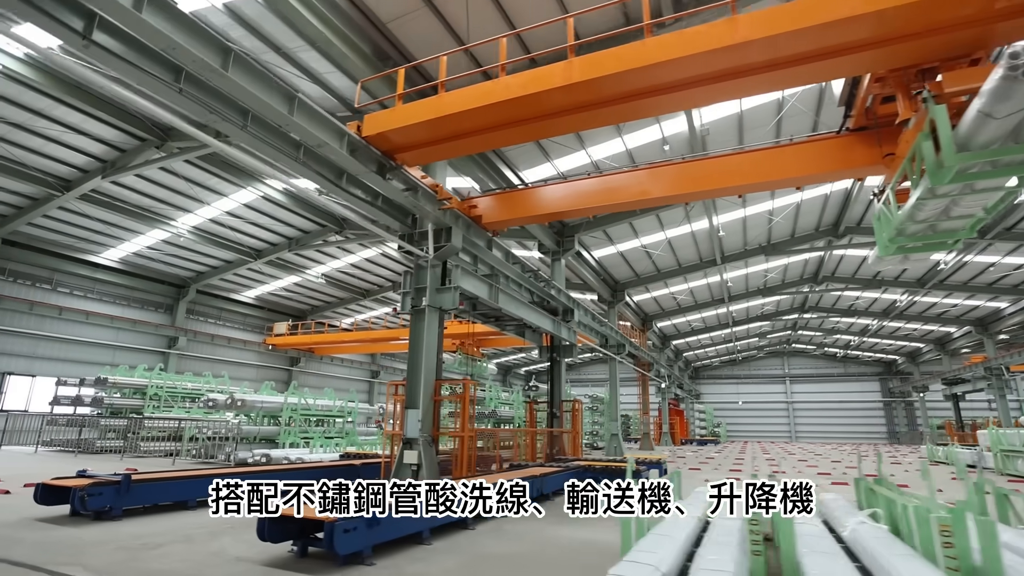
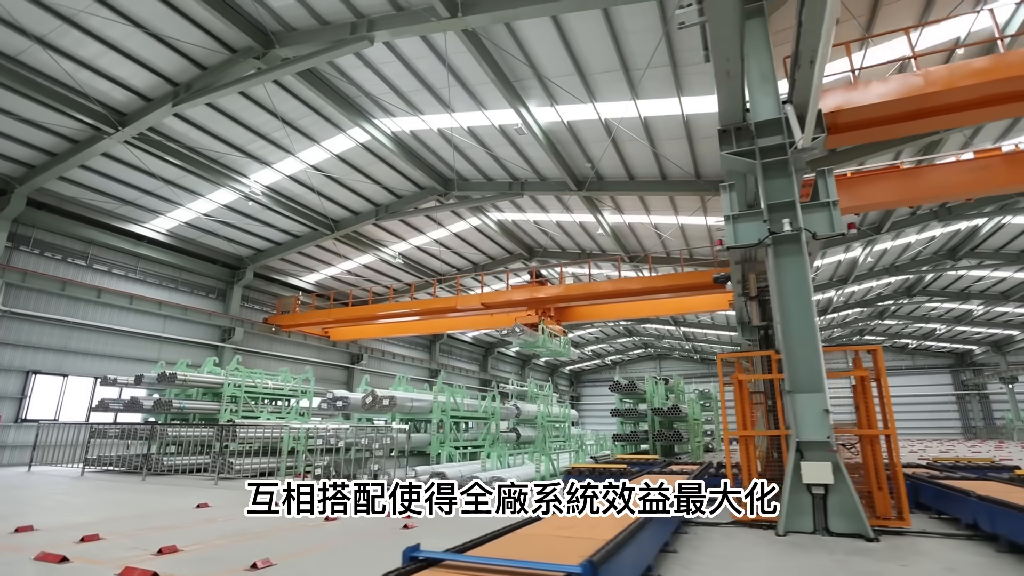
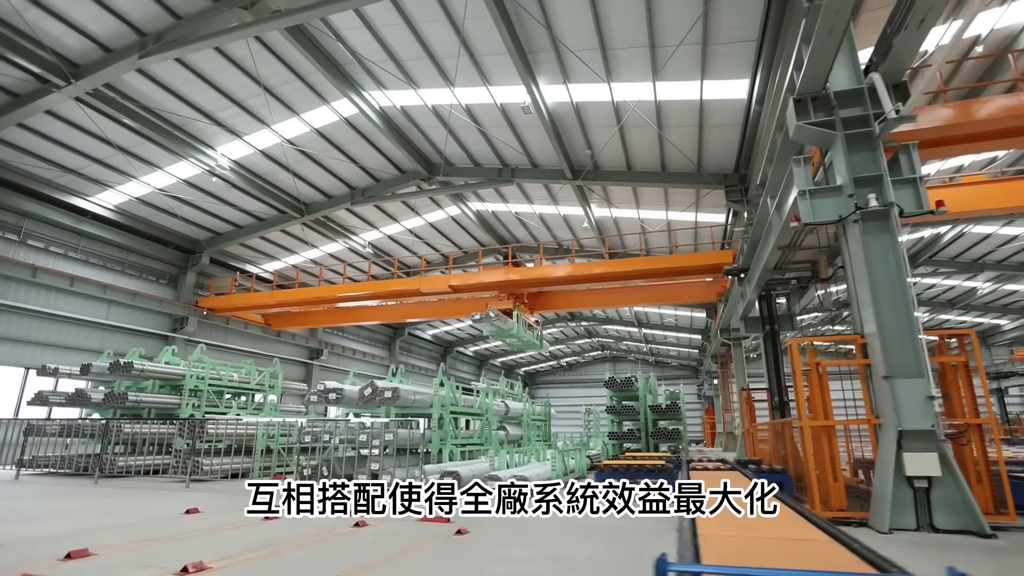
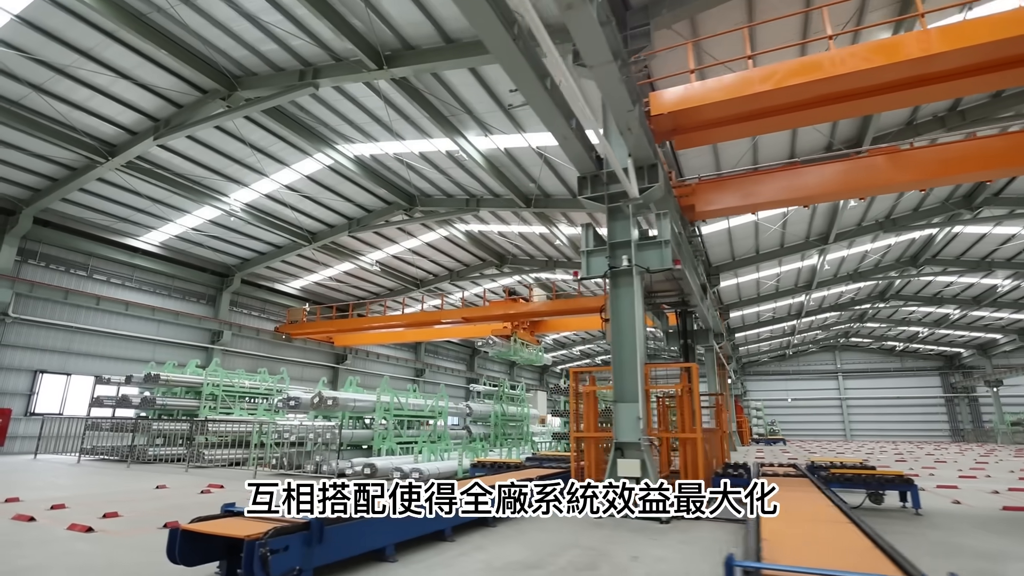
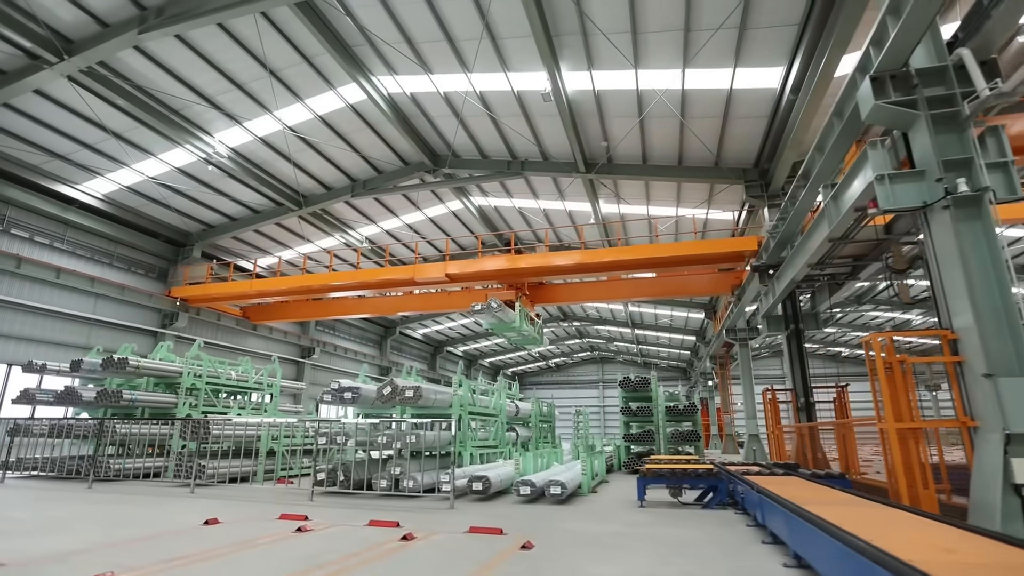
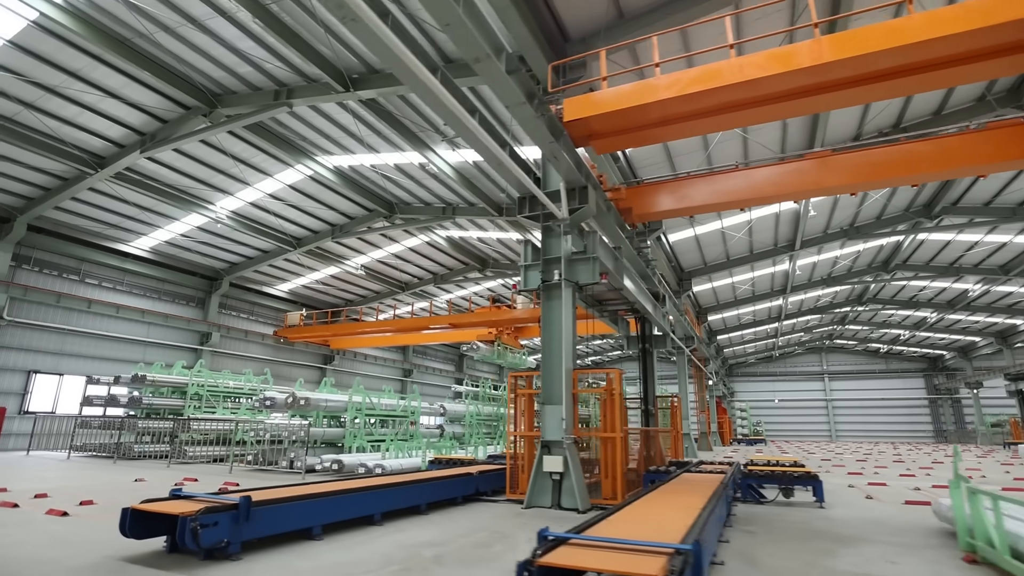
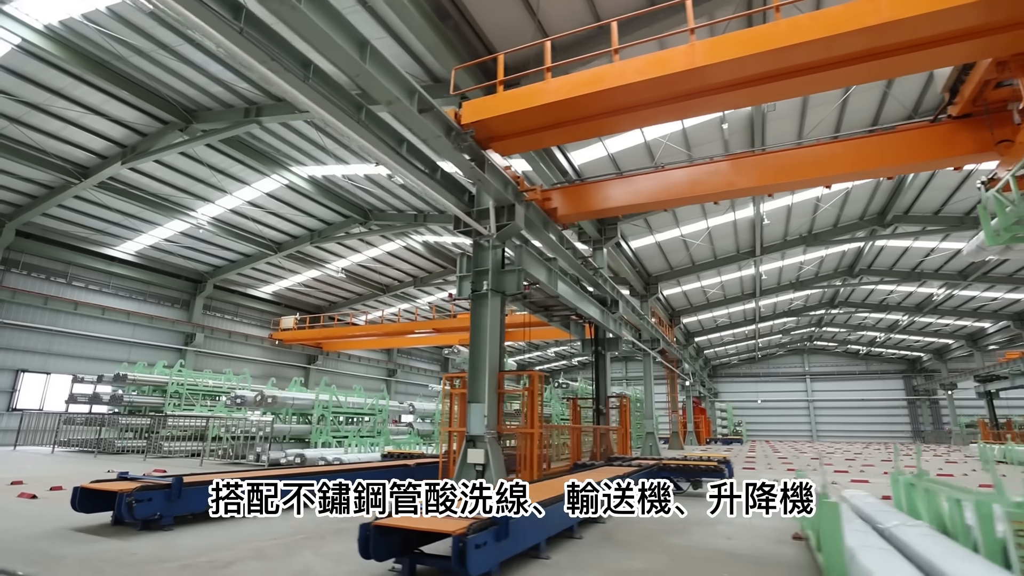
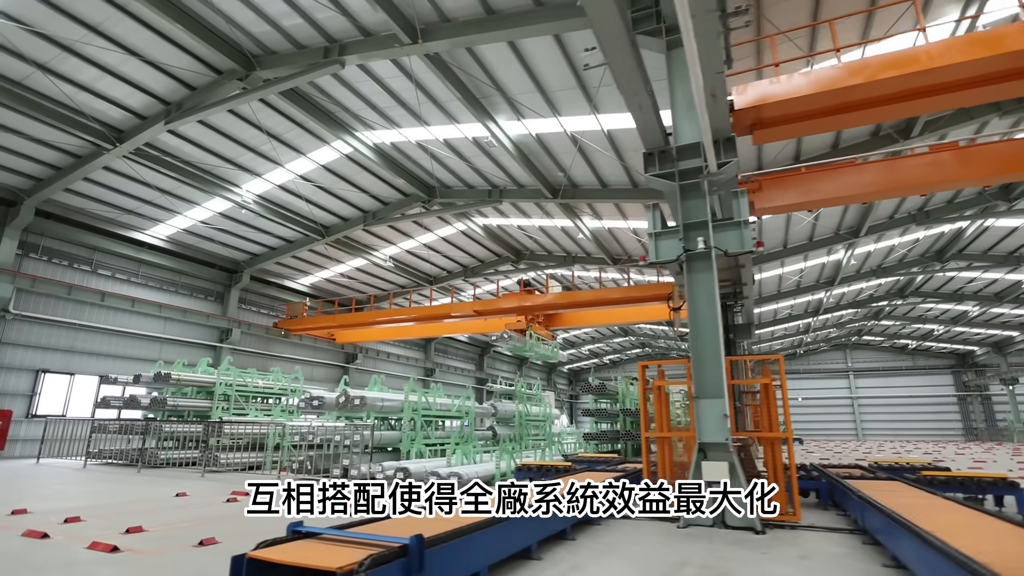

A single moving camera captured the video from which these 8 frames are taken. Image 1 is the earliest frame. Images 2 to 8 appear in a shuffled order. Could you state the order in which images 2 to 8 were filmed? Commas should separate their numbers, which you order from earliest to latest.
7, 6, 4, 8, 2, 3, 5
